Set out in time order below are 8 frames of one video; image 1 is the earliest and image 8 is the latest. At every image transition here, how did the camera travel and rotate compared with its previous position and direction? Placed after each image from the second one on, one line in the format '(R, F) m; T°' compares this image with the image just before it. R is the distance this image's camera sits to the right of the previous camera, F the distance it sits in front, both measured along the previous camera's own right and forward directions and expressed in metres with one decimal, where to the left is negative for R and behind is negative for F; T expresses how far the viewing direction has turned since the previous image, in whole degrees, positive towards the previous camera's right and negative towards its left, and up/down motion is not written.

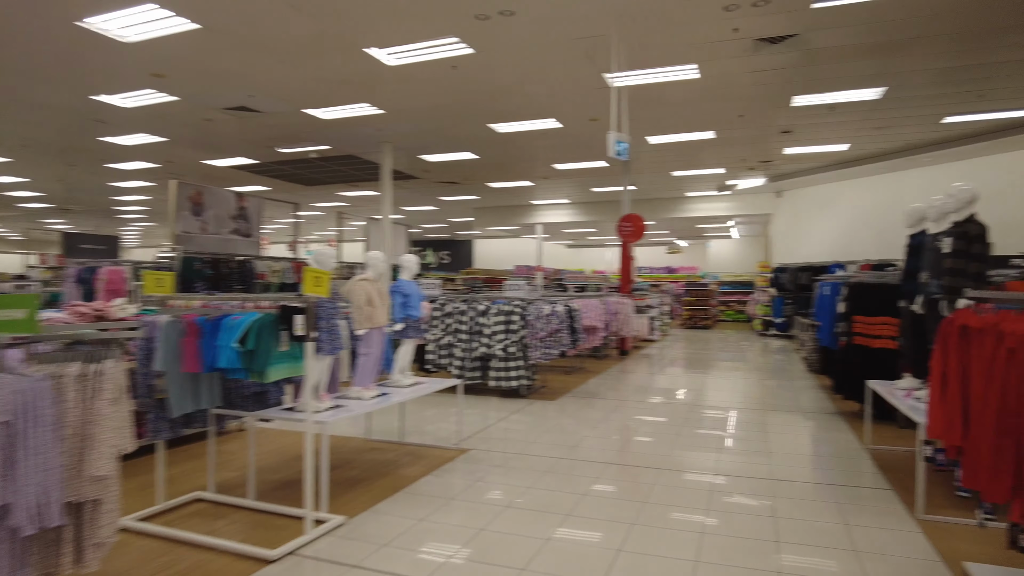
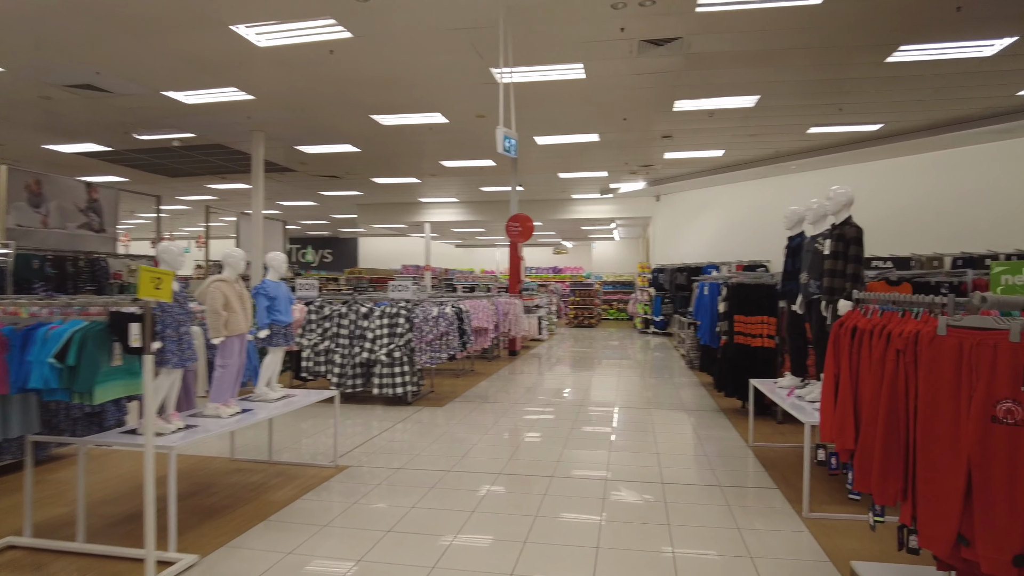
(0.0, +0.2) m; +10°
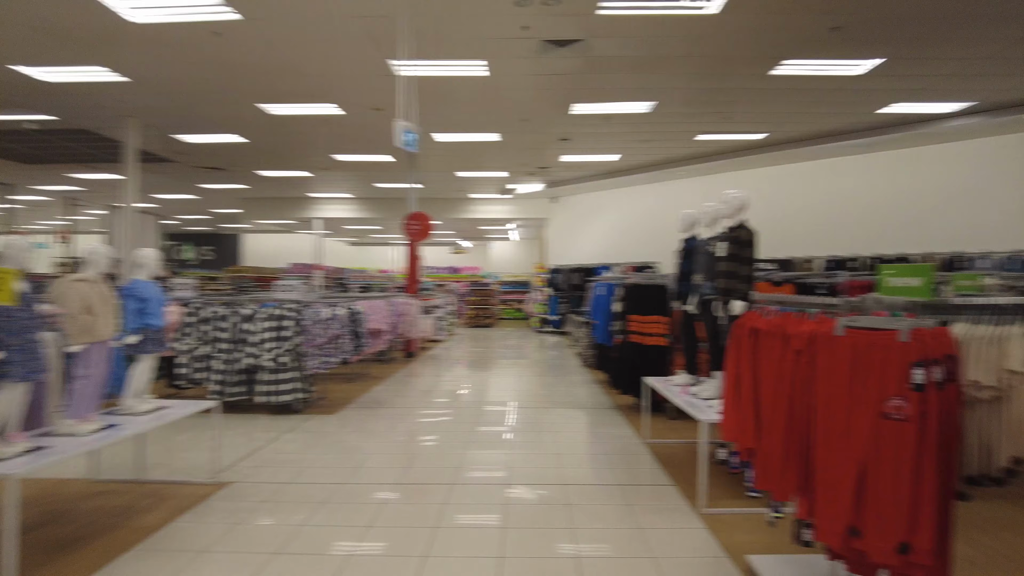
(0.0, +0.1) m; +9°
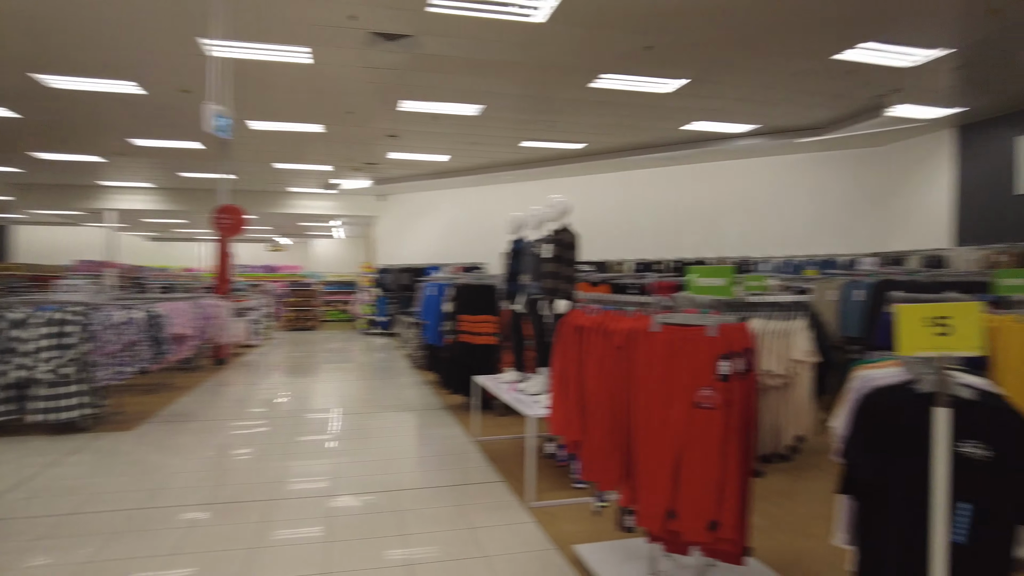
(0.0, +0.1) m; +15°
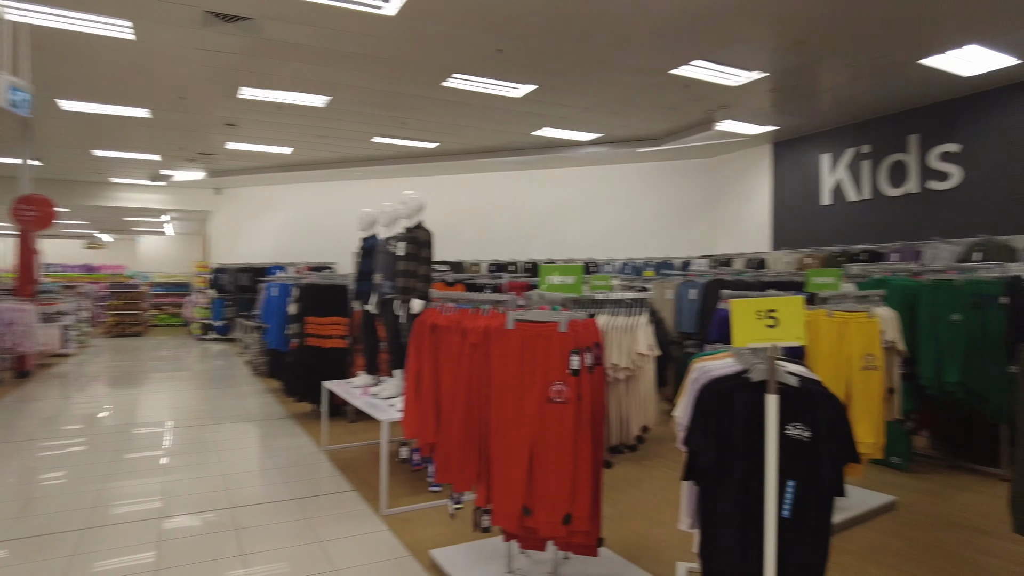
(0.0, +0.1) m; +13°
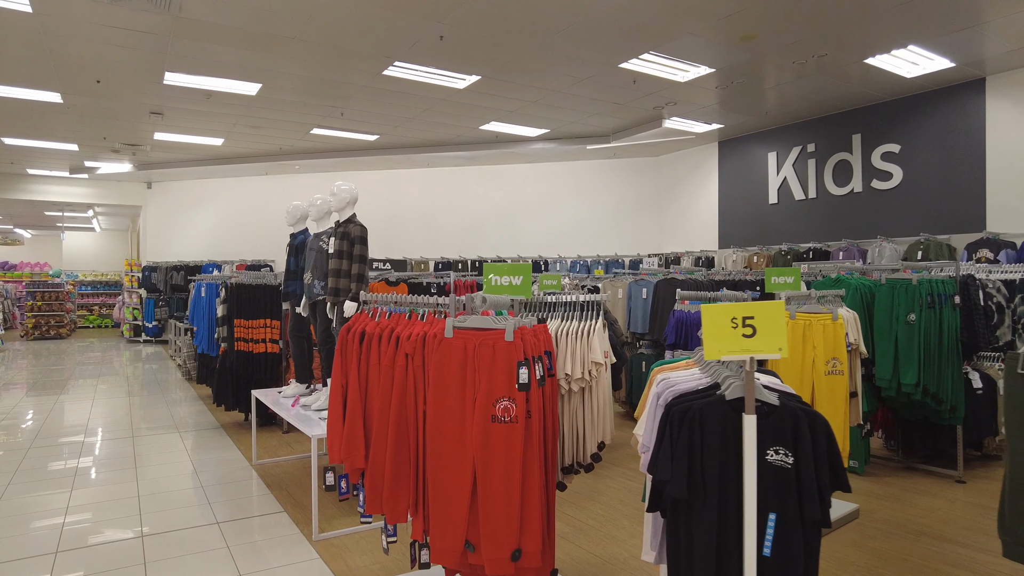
(0.0, +0.3) m; +4°
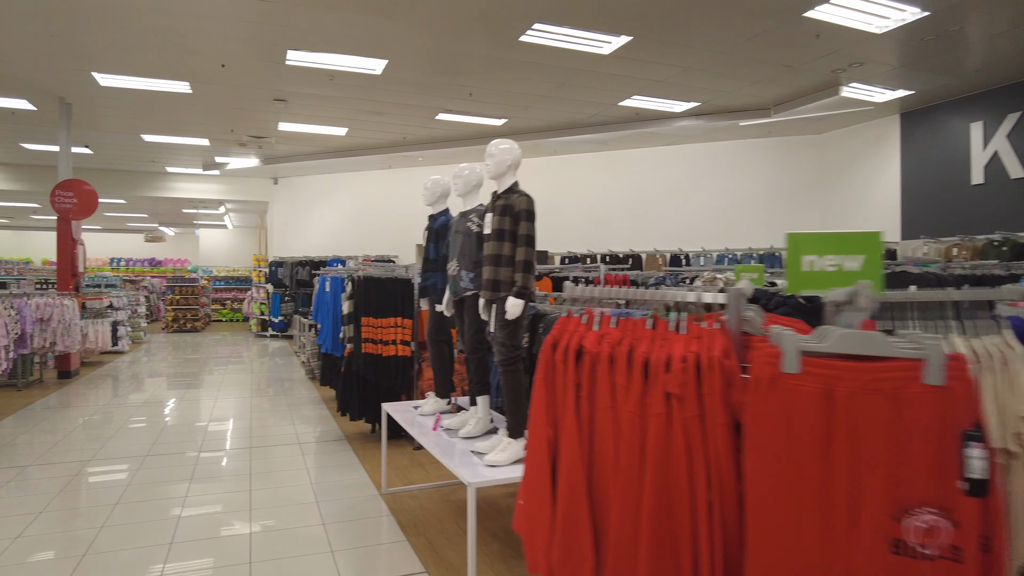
(-0.4, +0.9) m; -9°
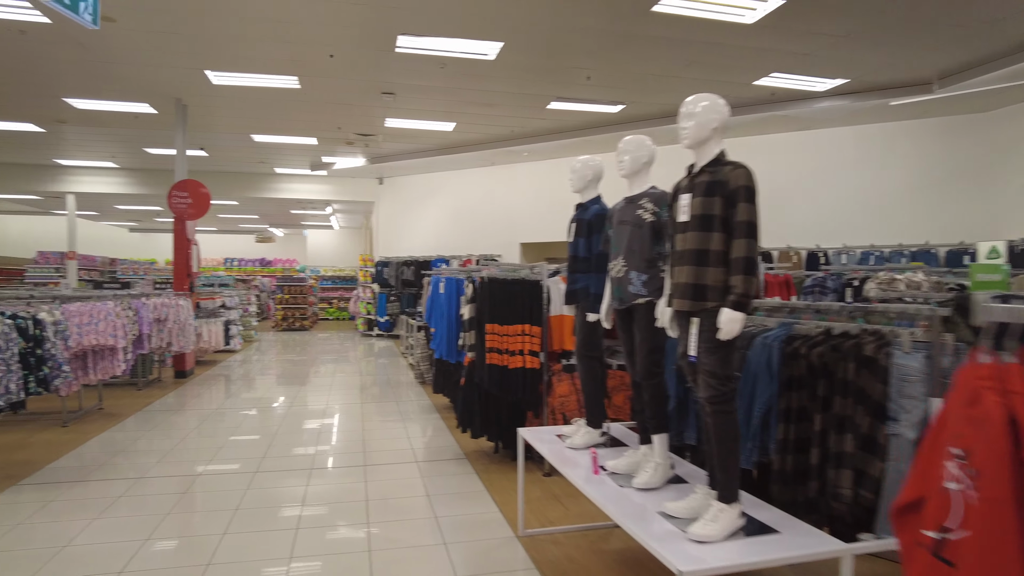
(-0.3, +0.6) m; -8°
